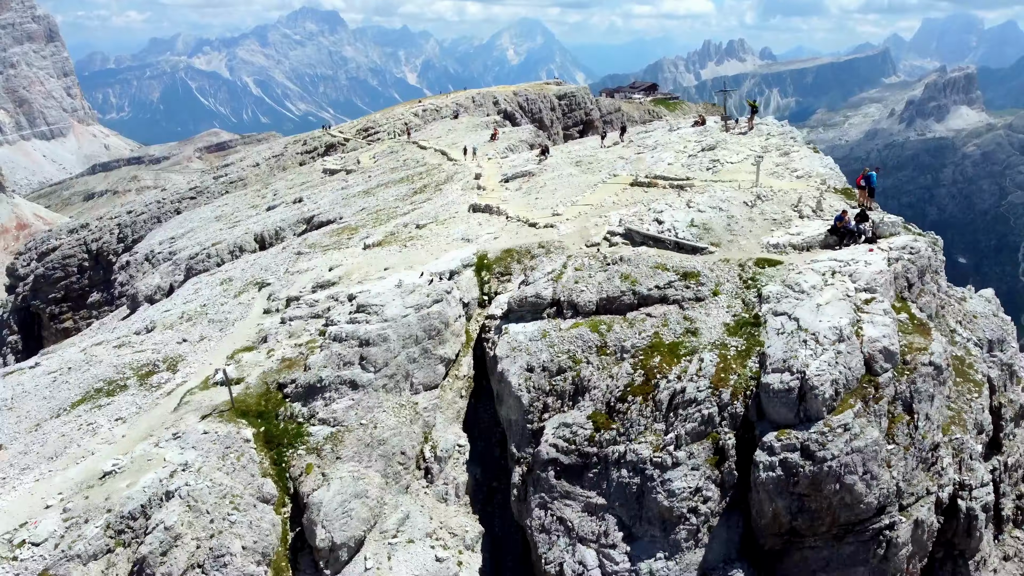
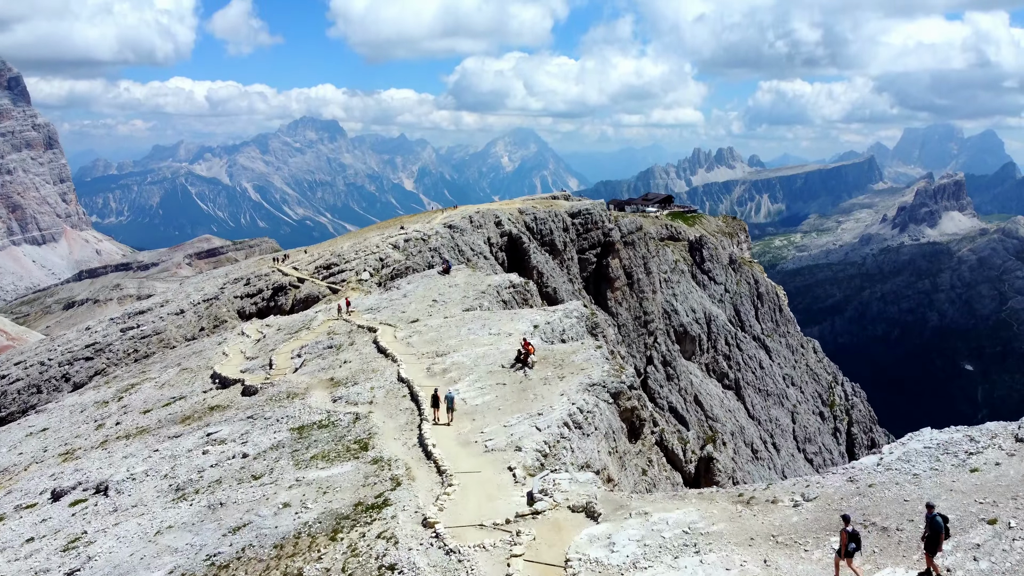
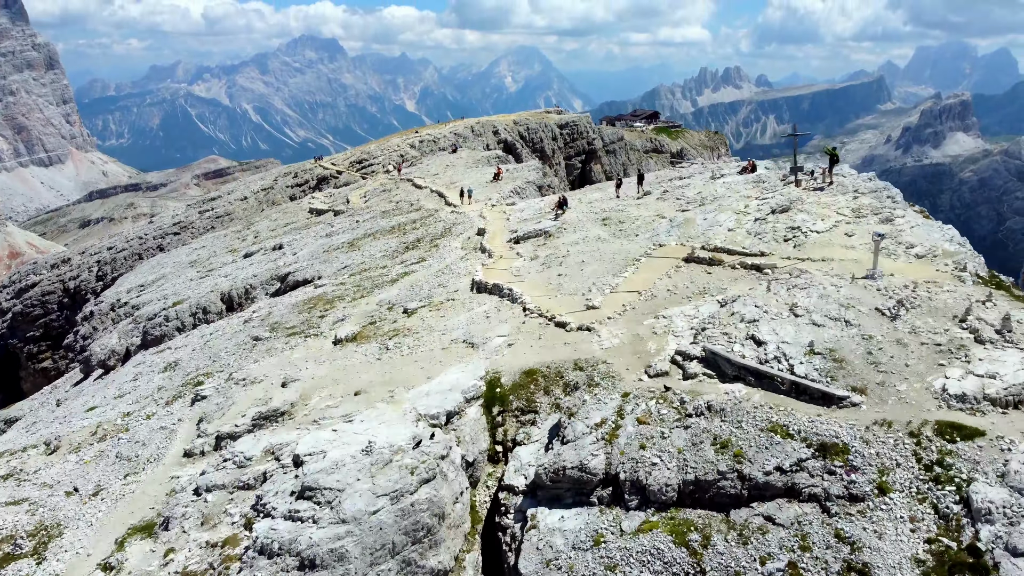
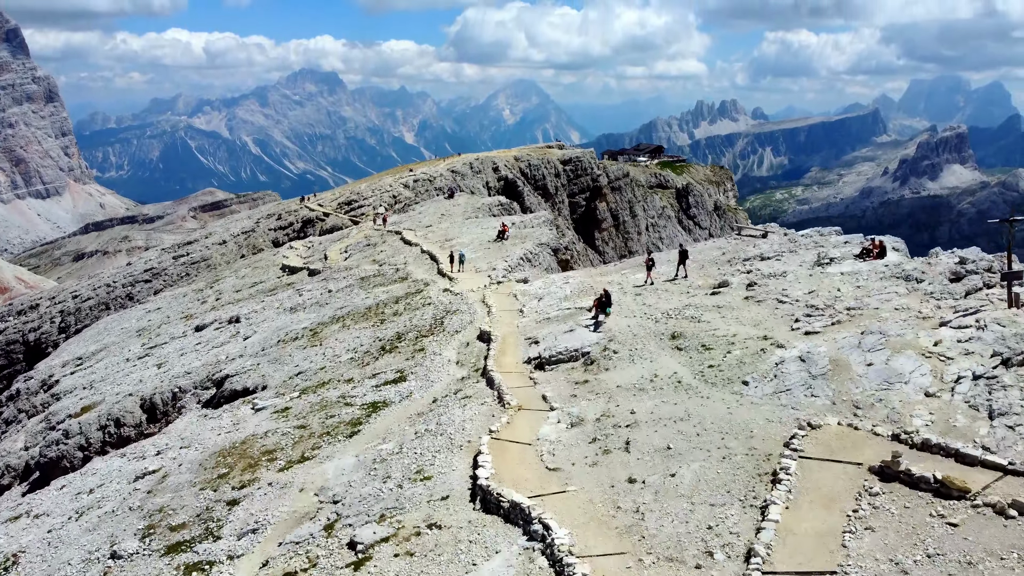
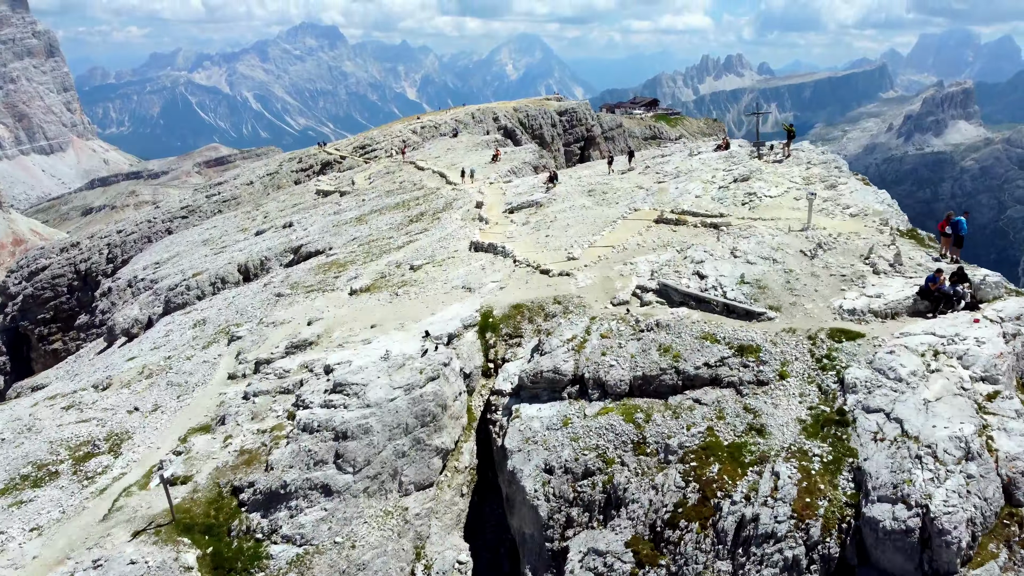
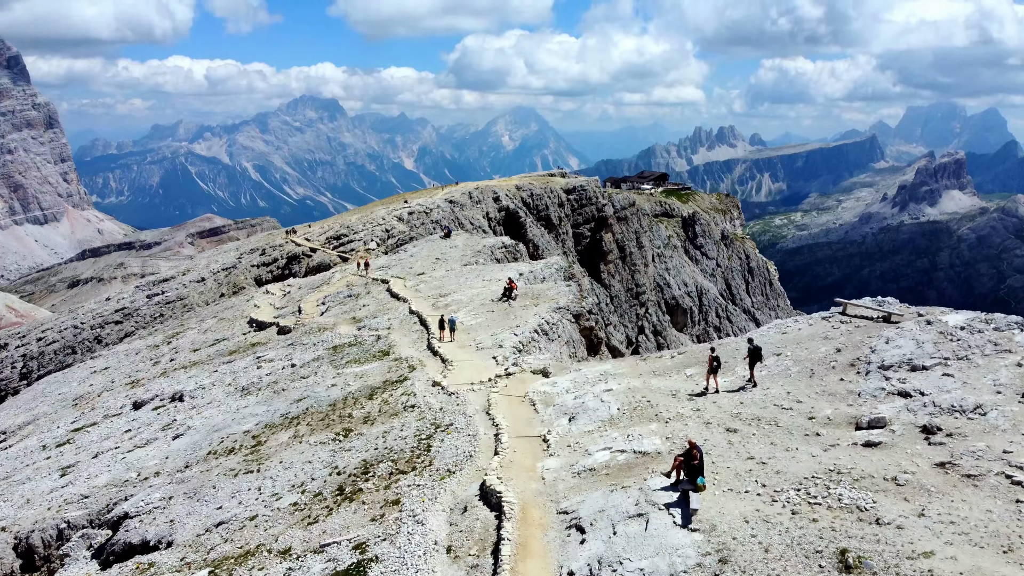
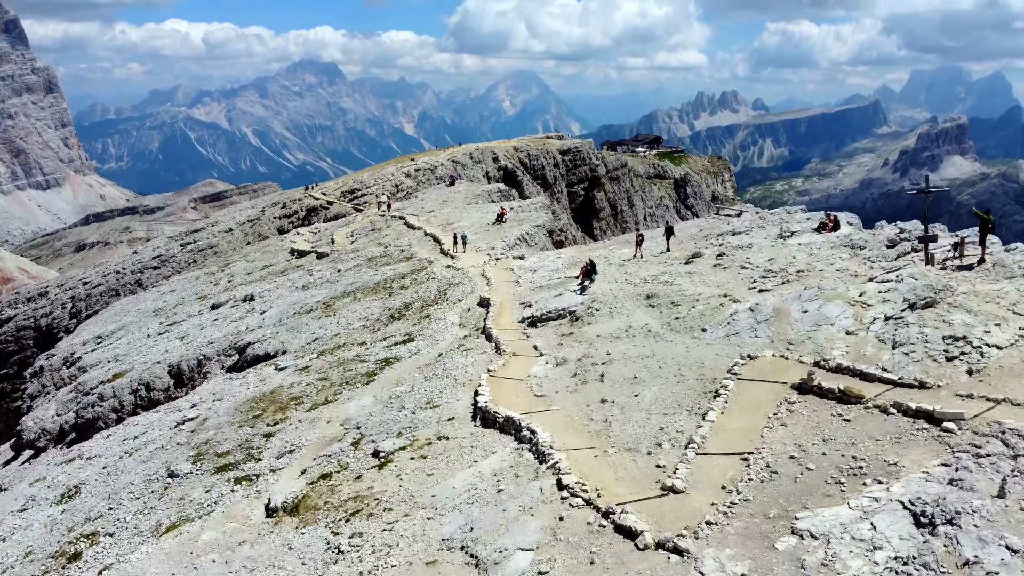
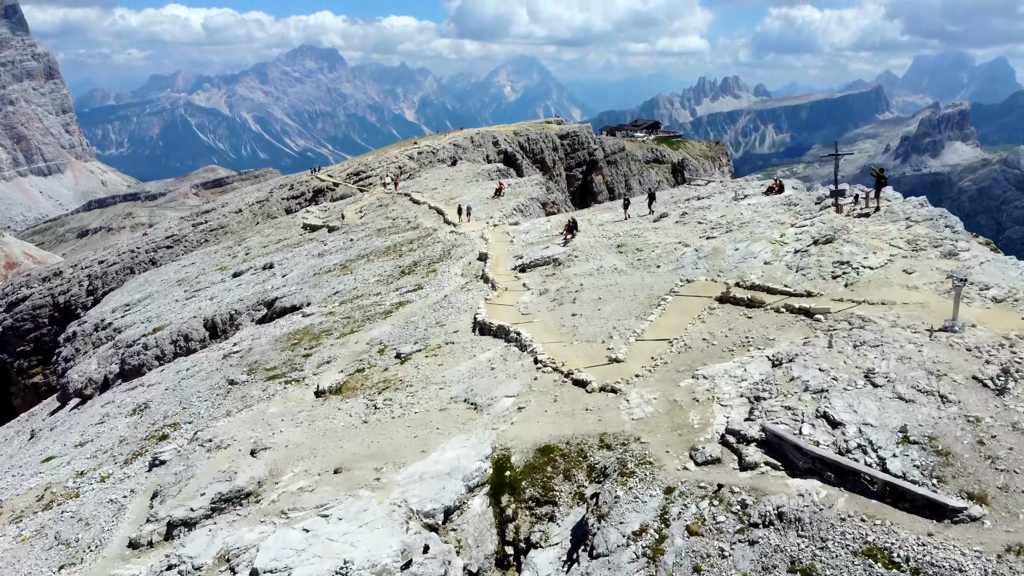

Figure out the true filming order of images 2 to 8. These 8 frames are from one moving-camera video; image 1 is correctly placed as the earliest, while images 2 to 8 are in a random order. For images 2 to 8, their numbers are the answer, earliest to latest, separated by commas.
5, 3, 8, 7, 4, 6, 2
